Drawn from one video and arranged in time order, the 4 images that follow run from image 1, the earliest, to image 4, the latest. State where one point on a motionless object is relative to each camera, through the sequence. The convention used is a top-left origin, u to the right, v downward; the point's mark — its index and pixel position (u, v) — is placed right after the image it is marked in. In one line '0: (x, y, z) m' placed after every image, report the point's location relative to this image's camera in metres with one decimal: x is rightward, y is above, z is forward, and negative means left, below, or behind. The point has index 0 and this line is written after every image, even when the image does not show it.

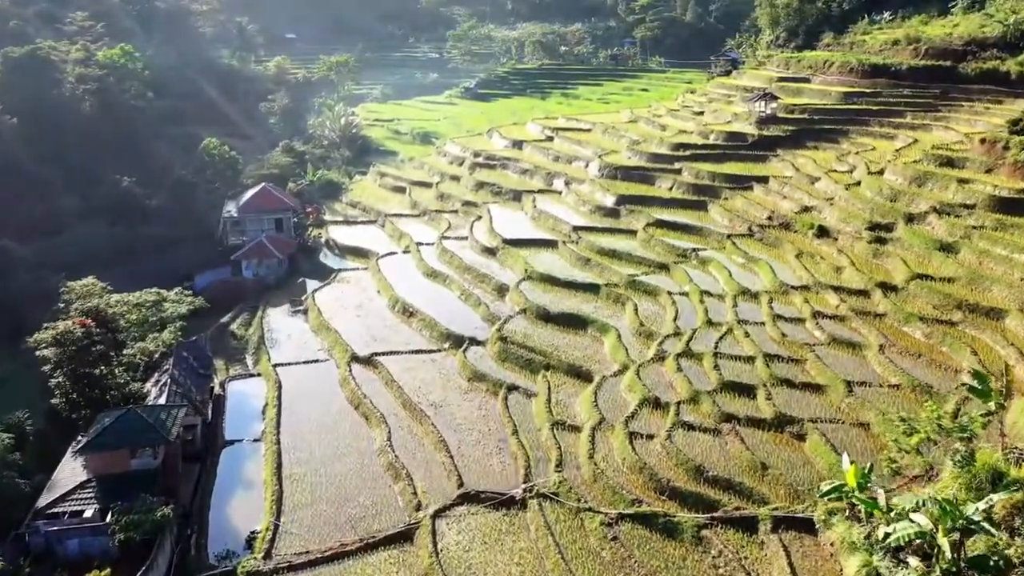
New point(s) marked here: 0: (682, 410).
0: (+3.3, -2.4, +16.0) m
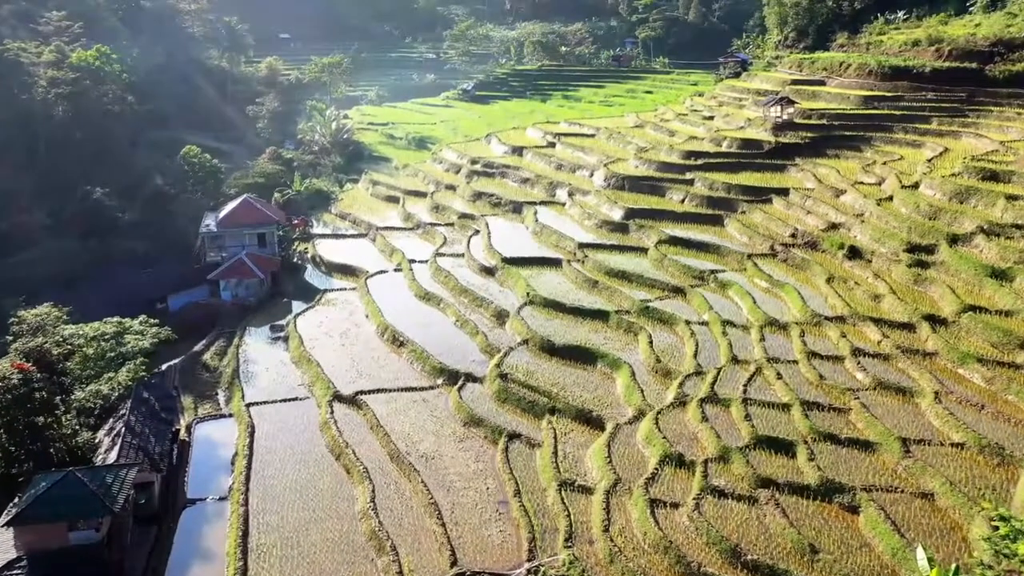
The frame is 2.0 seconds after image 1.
0: (+3.3, -3.1, +13.8) m
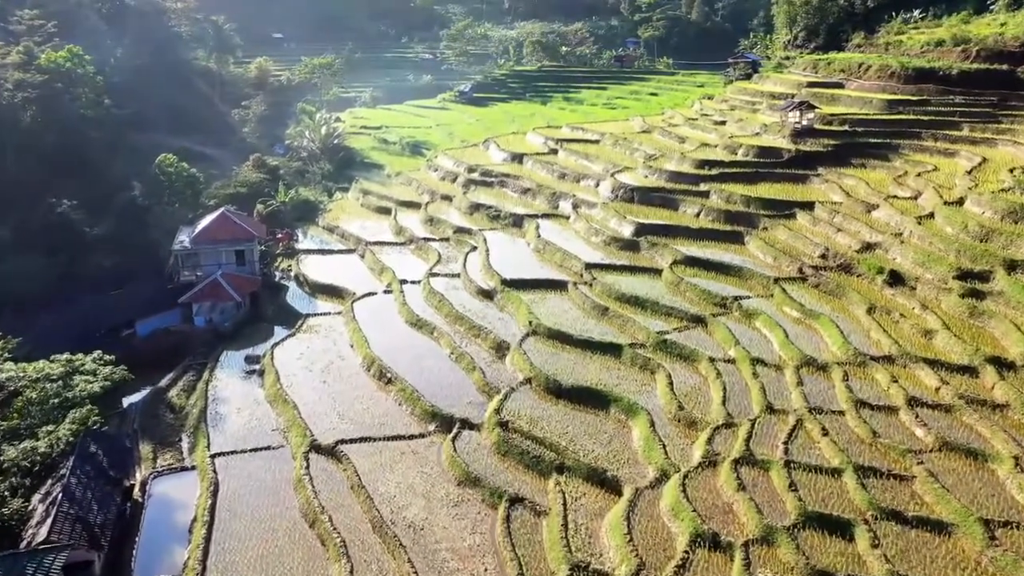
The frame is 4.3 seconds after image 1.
0: (+3.4, -3.8, +11.5) m
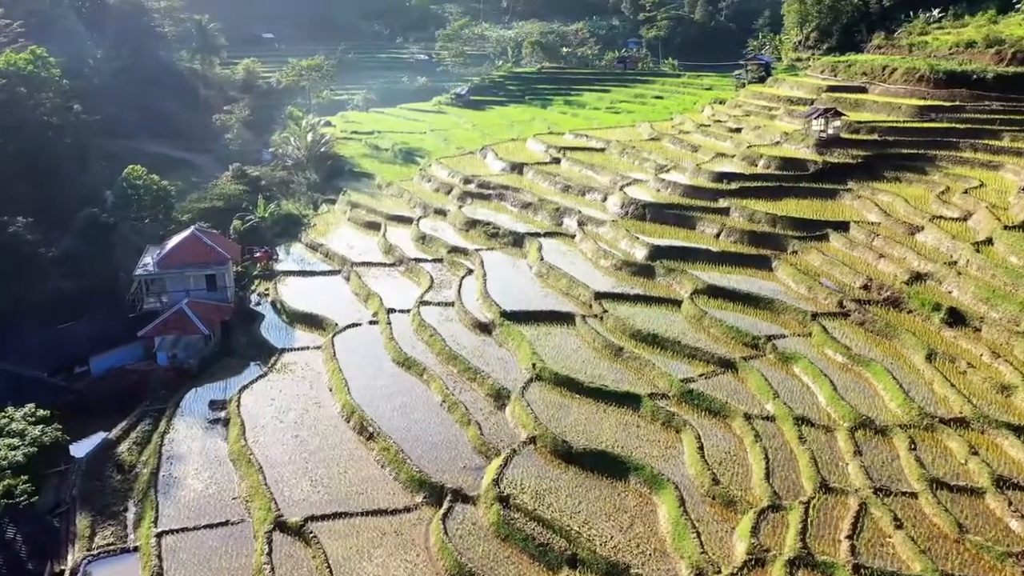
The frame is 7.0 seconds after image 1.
0: (+3.4, -4.6, +9.0) m
